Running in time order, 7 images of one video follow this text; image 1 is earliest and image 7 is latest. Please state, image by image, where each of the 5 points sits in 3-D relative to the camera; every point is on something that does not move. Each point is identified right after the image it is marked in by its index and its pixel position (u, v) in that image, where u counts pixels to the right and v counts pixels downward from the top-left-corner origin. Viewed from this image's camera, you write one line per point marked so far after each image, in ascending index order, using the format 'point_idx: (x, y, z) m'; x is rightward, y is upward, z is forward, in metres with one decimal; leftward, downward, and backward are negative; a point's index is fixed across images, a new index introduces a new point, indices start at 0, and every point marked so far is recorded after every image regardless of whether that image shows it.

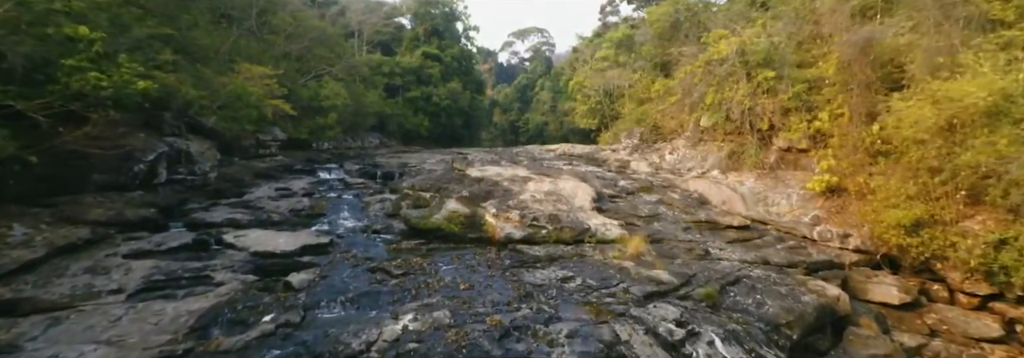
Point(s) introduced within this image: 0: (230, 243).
0: (-5.4, -1.2, +8.5) m
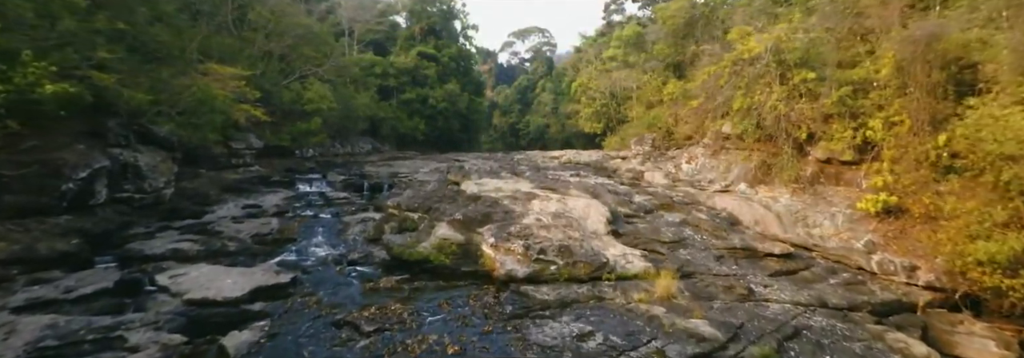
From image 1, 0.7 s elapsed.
0: (-5.3, -1.6, +6.8) m
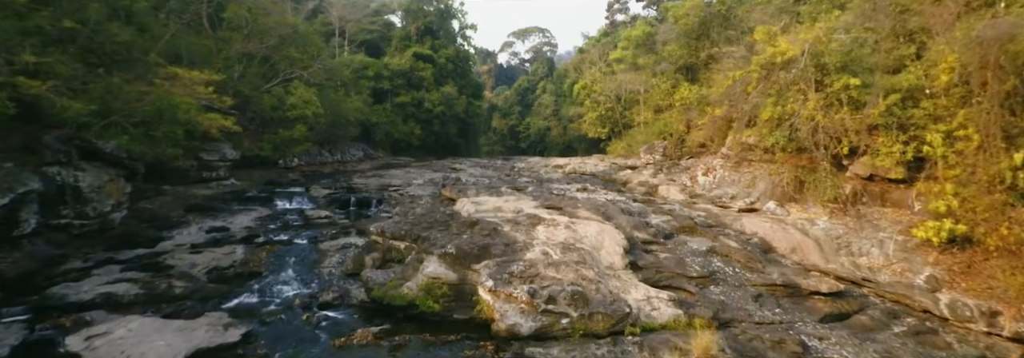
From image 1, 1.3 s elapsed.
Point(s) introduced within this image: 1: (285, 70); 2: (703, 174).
0: (-5.3, -2.1, +5.4) m
1: (-9.4, +4.6, +18.4) m
2: (+6.5, +0.2, +15.1) m
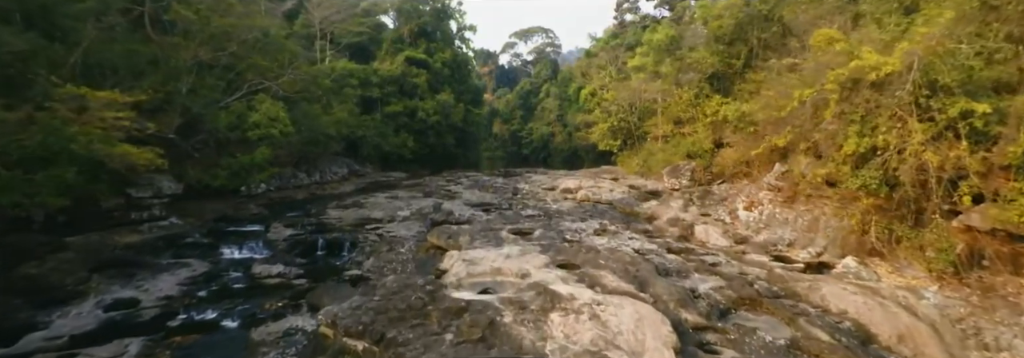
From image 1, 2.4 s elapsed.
0: (-5.3, -3.1, +2.8) m
1: (-9.4, +3.5, +15.8) m
2: (+6.6, -0.8, +12.5) m
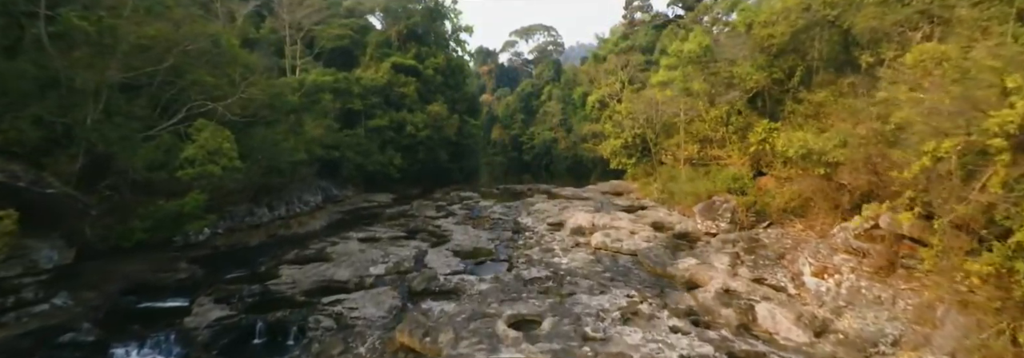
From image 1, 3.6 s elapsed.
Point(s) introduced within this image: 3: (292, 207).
0: (-5.3, -4.5, -0.1) m
1: (-9.4, +2.3, +12.9) m
2: (+6.6, -2.1, +9.6) m
3: (-8.5, -1.0, +17.0) m
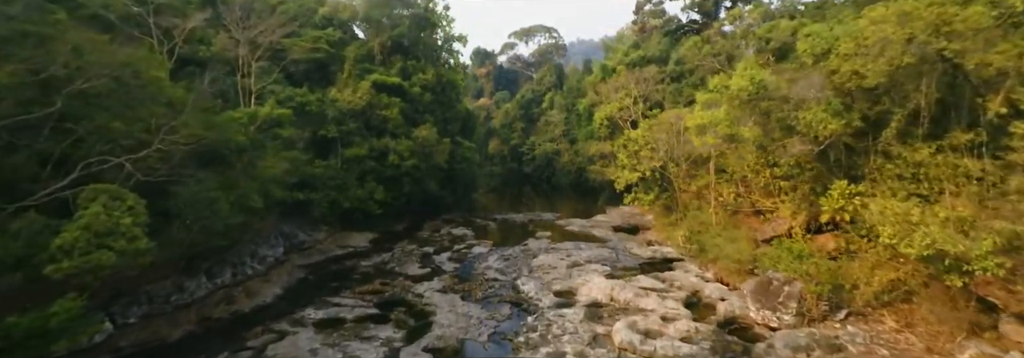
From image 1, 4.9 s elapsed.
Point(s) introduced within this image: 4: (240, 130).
0: (-5.3, -6.3, -3.1) m
1: (-9.4, +0.5, +9.8) m
2: (+6.6, -3.9, +6.5) m
3: (-8.5, -2.8, +13.9) m
4: (-8.4, +1.5, +13.4) m
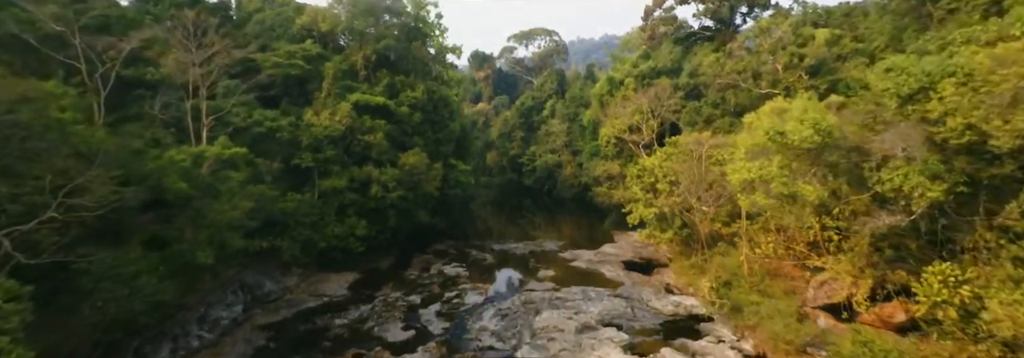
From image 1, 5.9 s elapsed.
0: (-5.3, -7.8, -5.5) m
1: (-9.4, -0.9, +7.4) m
2: (+6.5, -5.3, +4.2) m
3: (-8.5, -4.2, +11.5) m
4: (-8.4, +0.1, +11.0) m
